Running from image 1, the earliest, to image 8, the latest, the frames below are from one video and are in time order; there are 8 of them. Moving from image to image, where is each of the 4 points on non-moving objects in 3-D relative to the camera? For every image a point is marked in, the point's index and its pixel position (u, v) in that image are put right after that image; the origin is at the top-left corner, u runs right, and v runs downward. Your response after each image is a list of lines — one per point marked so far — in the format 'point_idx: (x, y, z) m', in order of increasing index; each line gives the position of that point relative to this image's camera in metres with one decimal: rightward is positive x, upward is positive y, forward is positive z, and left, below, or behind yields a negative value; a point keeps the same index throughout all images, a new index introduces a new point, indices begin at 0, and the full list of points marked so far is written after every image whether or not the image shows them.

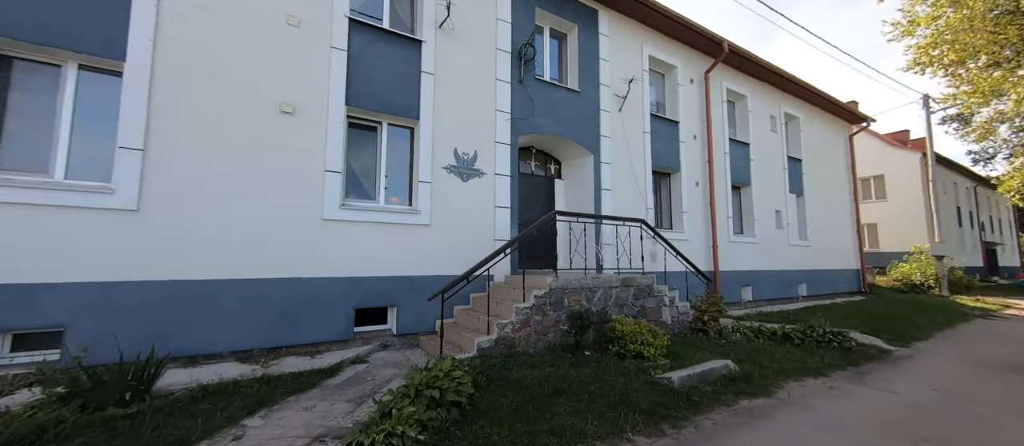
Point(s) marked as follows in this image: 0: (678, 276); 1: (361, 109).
0: (+3.6, -1.2, +8.2) m
1: (-2.2, +1.7, +5.3) m
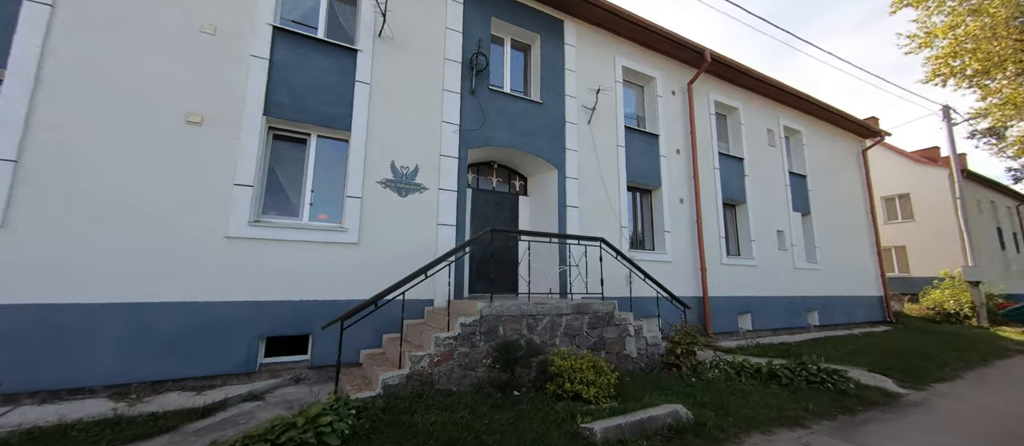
0: (+2.8, -1.6, +7.4) m
1: (-3.1, +1.4, +5.0) m
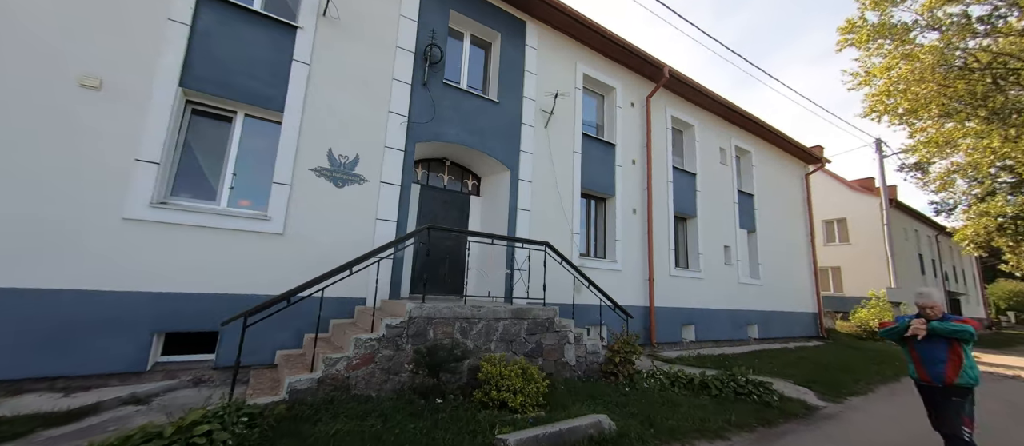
0: (+1.7, -1.8, +7.4) m
1: (-3.8, +1.6, +4.6) m
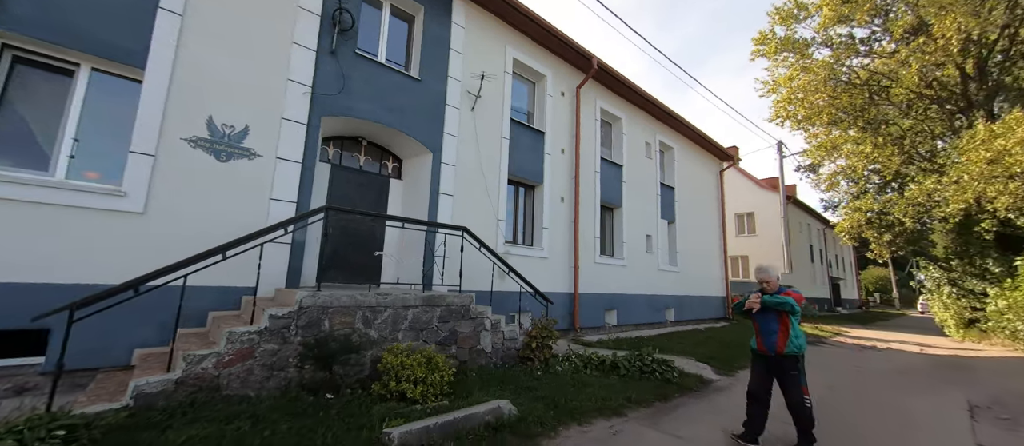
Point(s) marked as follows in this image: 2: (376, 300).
0: (+0.2, -1.5, +7.4) m
1: (-4.8, +1.9, +3.7) m
2: (-1.6, -0.9, +4.4) m
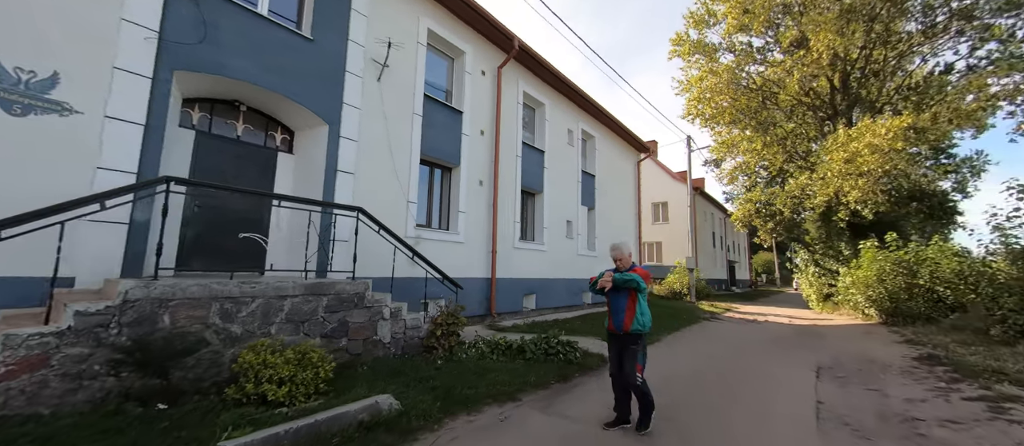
0: (-1.5, -1.2, +7.0) m
1: (-5.8, +2.1, +2.4) m
2: (-2.8, -0.7, +3.8) m
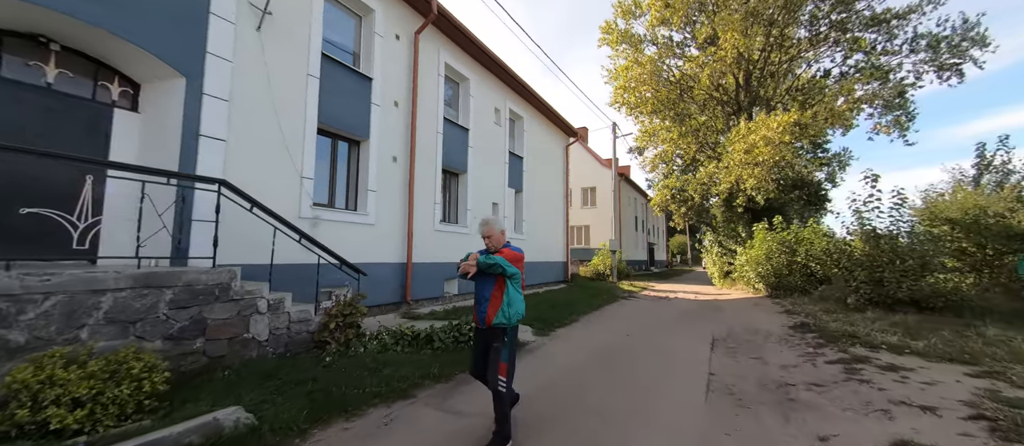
0: (-3.1, -0.8, +6.3) m
1: (-6.4, +2.3, +0.8) m
2: (-3.8, -0.5, +2.8) m
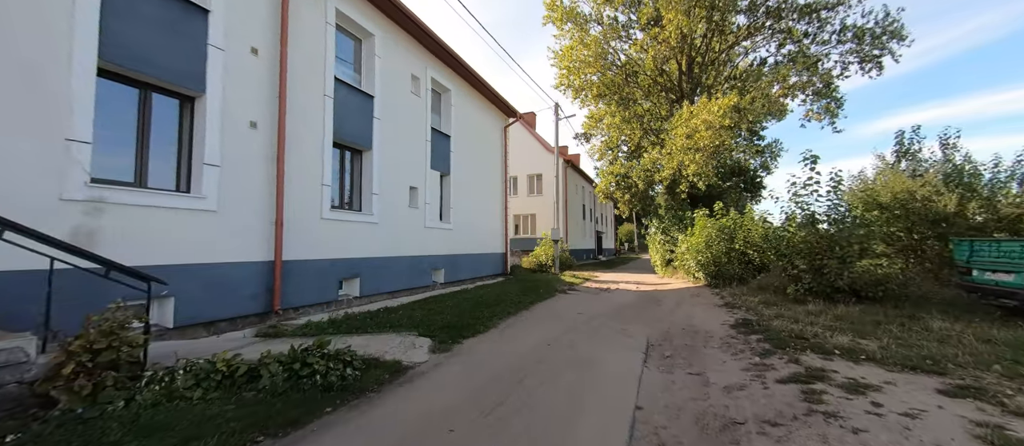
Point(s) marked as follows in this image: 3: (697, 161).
0: (-4.6, -0.6, +4.3) m
1: (-7.3, +2.3, -1.6) m
2: (-4.9, -0.4, +0.8) m
3: (+8.1, +2.7, +16.2) m
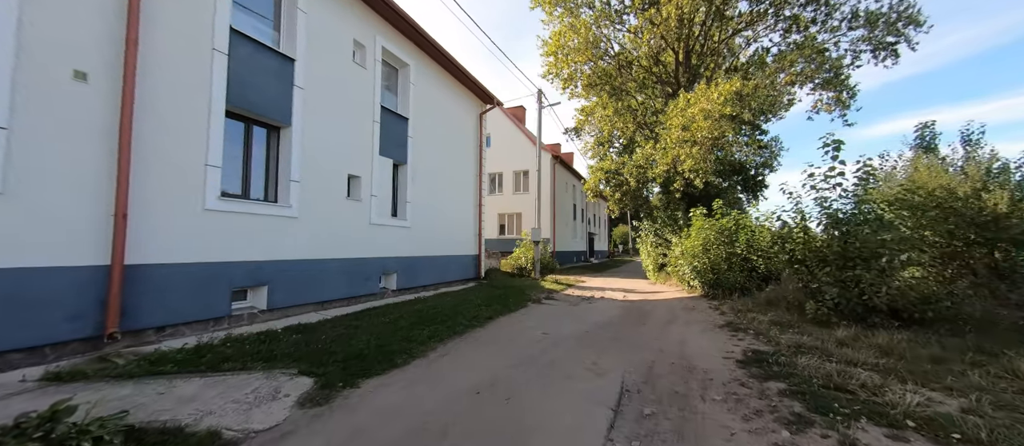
0: (-5.5, -0.5, +2.5) m
1: (-8.1, +2.4, -3.4) m
2: (-5.7, -0.2, -1.0) m
3: (+7.2, +2.7, +14.5) m
